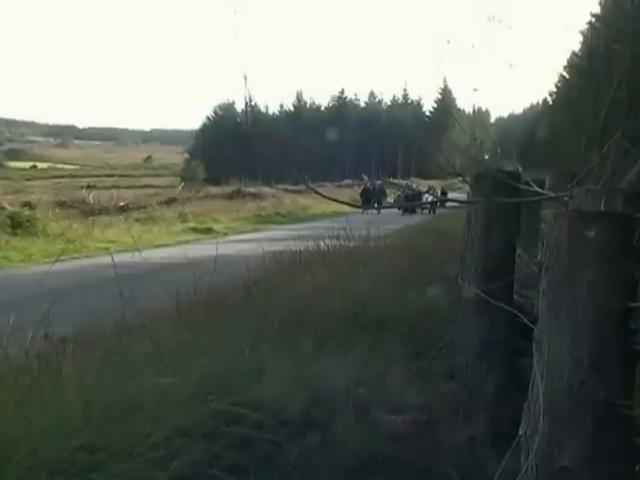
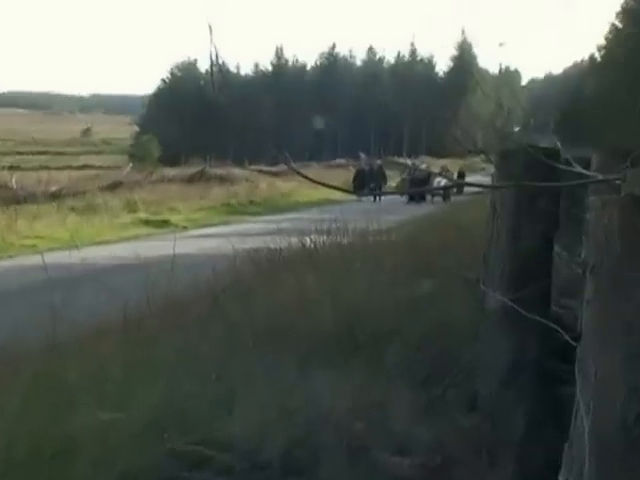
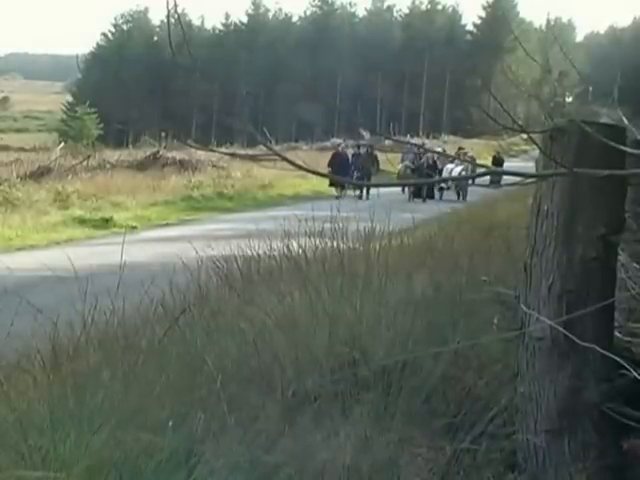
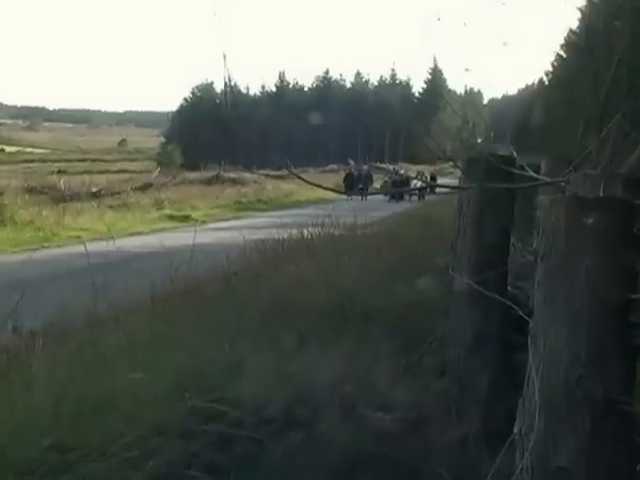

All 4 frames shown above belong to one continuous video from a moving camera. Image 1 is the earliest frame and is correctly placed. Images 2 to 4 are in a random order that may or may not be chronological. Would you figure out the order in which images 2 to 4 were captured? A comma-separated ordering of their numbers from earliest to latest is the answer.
4, 2, 3
